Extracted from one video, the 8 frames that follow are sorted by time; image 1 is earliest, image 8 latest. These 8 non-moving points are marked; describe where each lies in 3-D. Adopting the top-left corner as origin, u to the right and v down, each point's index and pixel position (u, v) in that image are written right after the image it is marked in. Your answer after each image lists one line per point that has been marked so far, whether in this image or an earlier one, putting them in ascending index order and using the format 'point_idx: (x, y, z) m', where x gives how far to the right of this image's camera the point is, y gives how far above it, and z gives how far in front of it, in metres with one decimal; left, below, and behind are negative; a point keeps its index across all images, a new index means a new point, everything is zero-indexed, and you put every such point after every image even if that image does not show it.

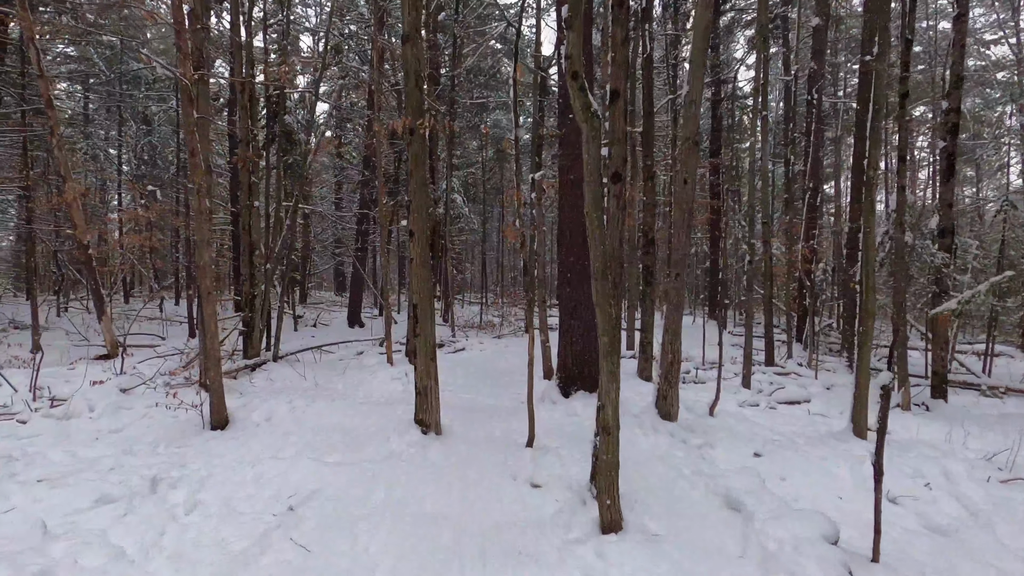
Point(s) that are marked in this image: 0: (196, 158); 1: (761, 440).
0: (-3.0, +1.2, +6.4) m
1: (+2.5, -1.5, +6.7) m
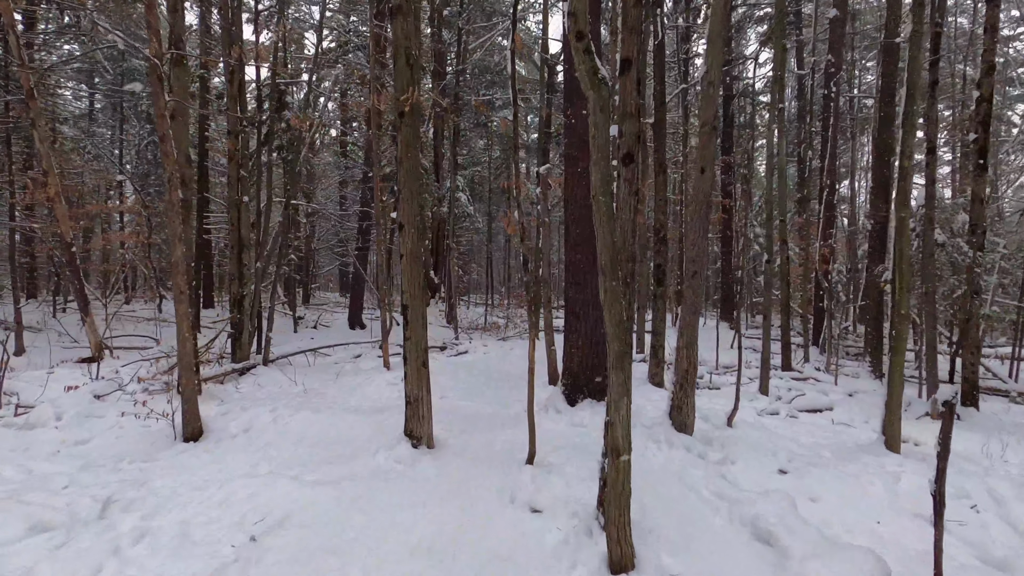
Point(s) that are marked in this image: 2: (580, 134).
0: (-3.0, +1.2, +5.9) m
1: (+2.5, -1.5, +6.2) m
2: (+0.7, +1.6, +7.2) m
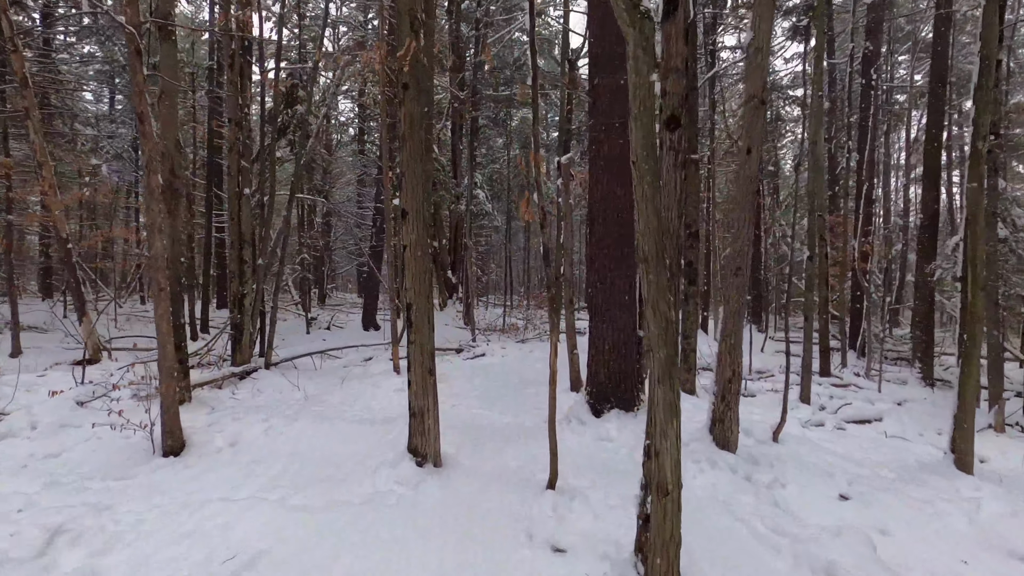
0: (-2.9, +1.3, +5.3) m
1: (+2.7, -1.5, +5.4) m
2: (+0.9, +1.7, +6.5) m
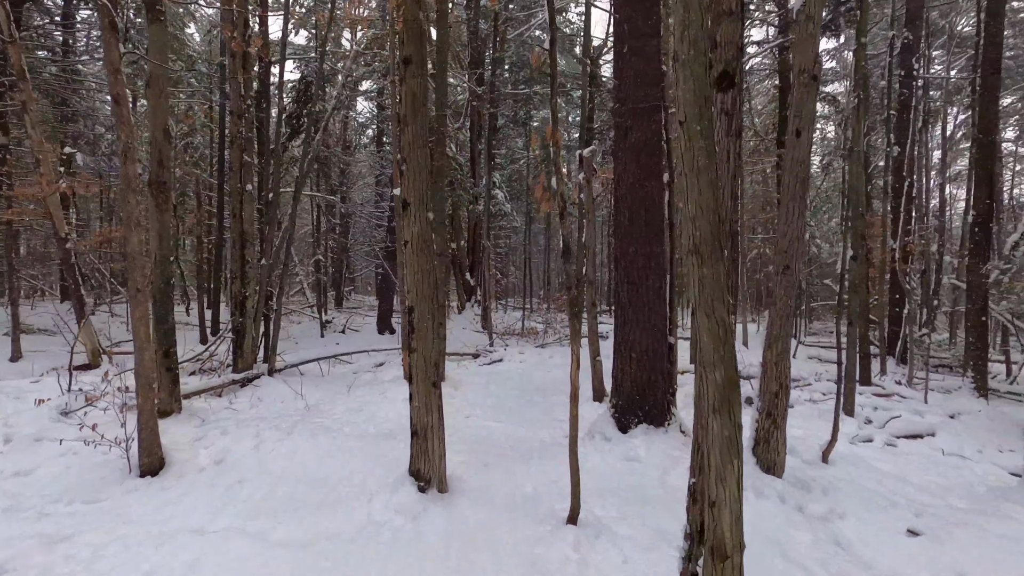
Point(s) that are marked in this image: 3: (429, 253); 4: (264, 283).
0: (-2.8, +1.3, +4.8) m
1: (+2.8, -1.5, +4.7) m
2: (+1.1, +1.6, +5.9) m
3: (-0.5, +0.2, +4.3) m
4: (-3.1, 0.0, +8.4) m
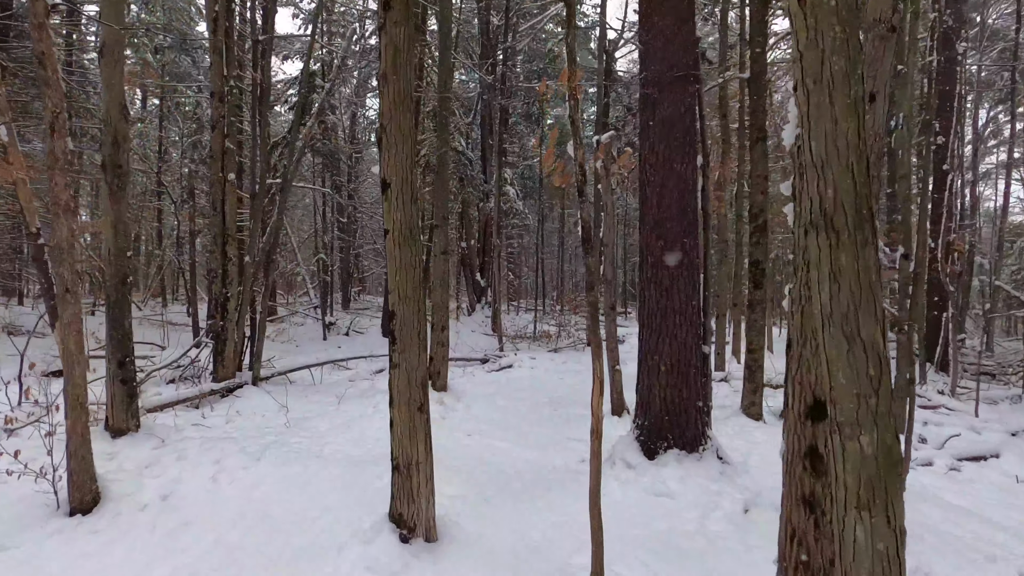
0: (-2.7, +1.3, +4.0) m
1: (+2.8, -1.5, +3.8) m
2: (+1.1, +1.6, +5.0) m
3: (-0.5, +0.2, +3.5) m
4: (-3.0, 0.0, +7.7) m
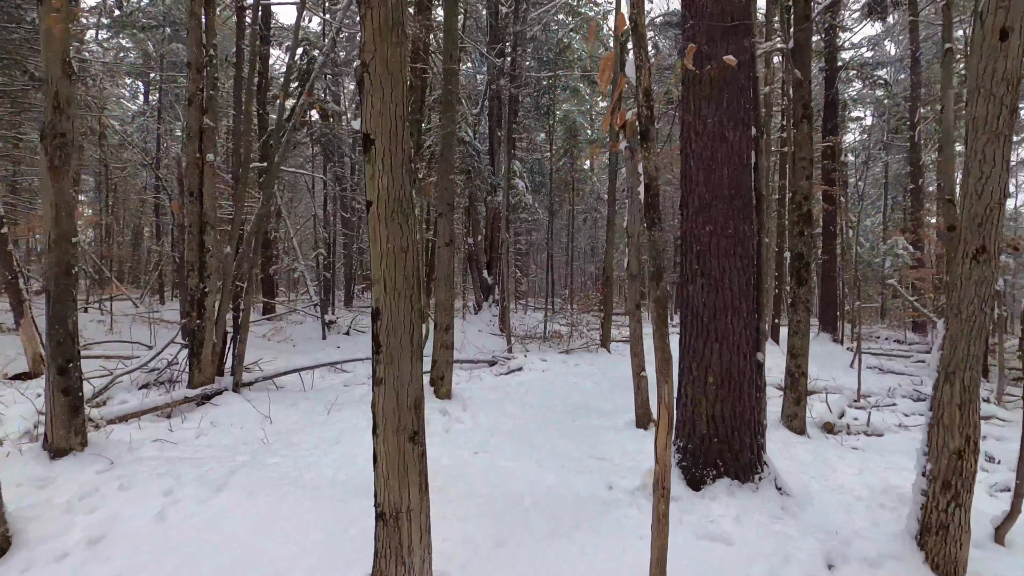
0: (-2.6, +1.3, +3.2) m
1: (+2.9, -1.5, +3.0) m
2: (+1.2, +1.7, +4.2) m
3: (-0.4, +0.3, +2.6) m
4: (-2.9, +0.1, +6.8) m
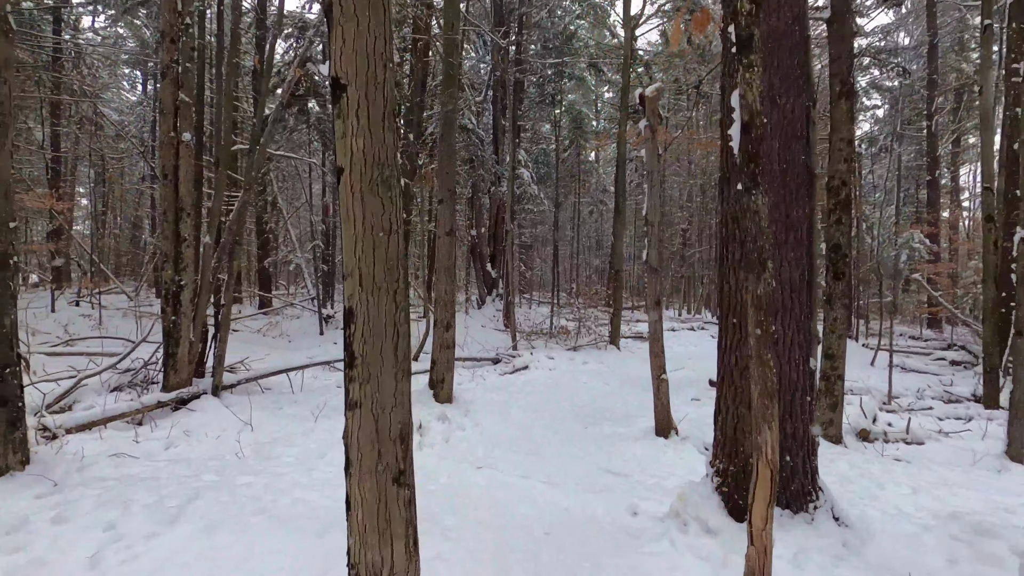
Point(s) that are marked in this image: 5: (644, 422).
0: (-2.6, +1.3, +2.6) m
1: (+2.9, -1.5, +2.3) m
2: (+1.3, +1.7, +3.5) m
3: (-0.4, +0.3, +2.0) m
4: (-2.8, +0.2, +6.2) m
5: (+1.3, -1.3, +6.7) m
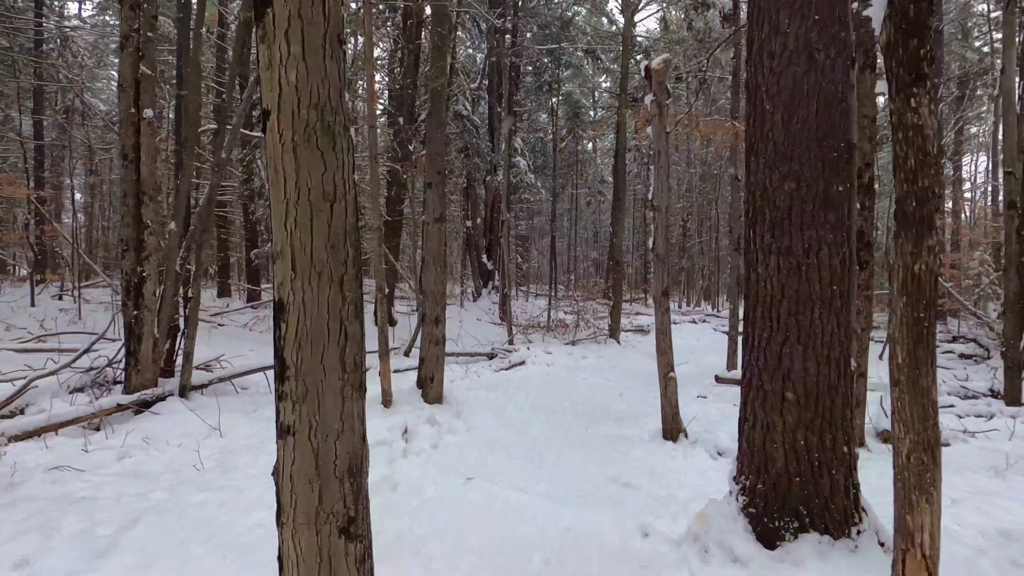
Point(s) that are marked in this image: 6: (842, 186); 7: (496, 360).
0: (-2.6, +1.4, +2.0) m
1: (+2.9, -1.4, +1.9) m
2: (+1.2, +1.8, +3.0) m
3: (-0.4, +0.3, +1.5) m
4: (-2.9, +0.2, +5.7) m
5: (+1.3, -1.3, +6.2) m
6: (+1.4, +0.4, +3.0) m
7: (-0.2, -1.1, +9.9) m
